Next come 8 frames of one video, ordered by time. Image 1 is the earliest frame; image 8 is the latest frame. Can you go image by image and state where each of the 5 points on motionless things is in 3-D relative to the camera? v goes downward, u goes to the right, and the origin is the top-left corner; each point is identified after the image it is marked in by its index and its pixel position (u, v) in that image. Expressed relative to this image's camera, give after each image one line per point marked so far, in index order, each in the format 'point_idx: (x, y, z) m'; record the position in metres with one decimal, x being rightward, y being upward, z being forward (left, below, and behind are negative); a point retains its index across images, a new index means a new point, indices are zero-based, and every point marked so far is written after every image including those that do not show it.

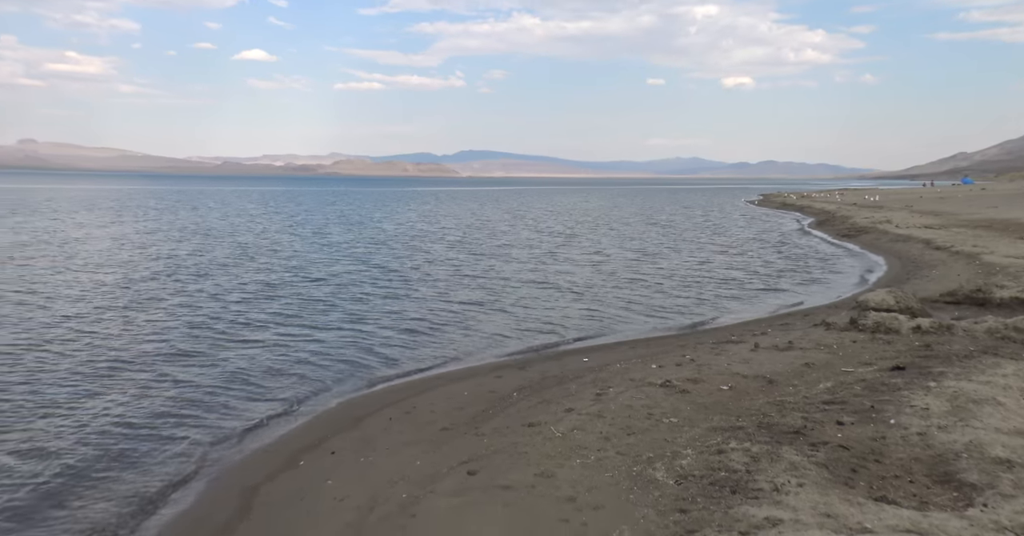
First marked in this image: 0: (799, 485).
0: (+3.9, -3.1, +7.9) m
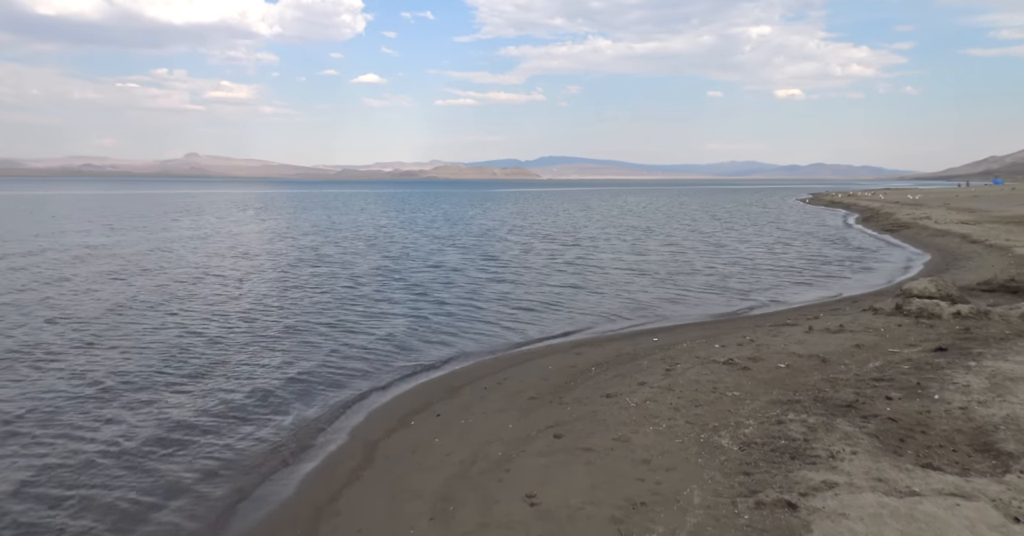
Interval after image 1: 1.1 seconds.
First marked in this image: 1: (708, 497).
0: (+5.3, -2.9, +8.9) m
1: (+2.8, -3.4, +8.3) m
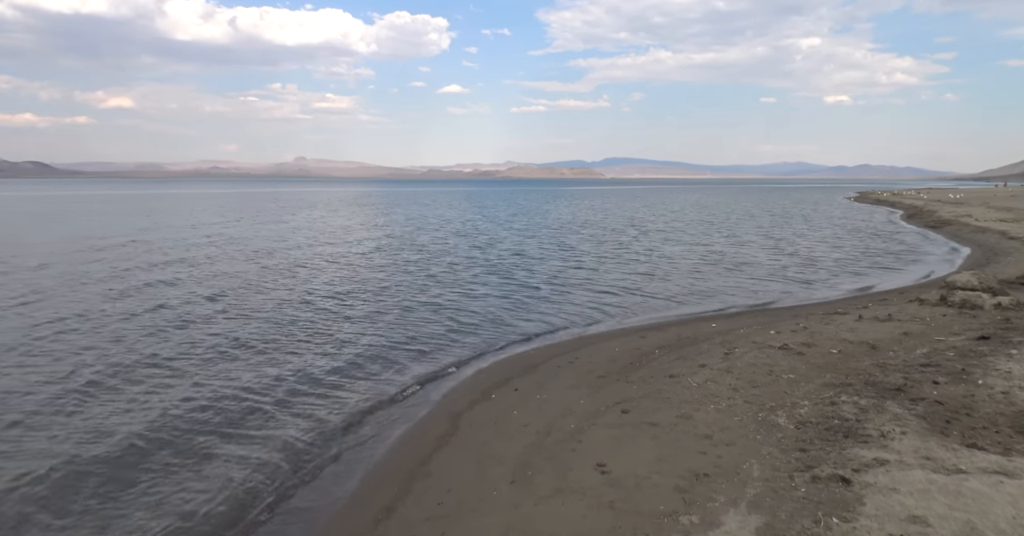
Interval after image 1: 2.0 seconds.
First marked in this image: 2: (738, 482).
0: (+6.5, -2.7, +9.6) m
1: (+4.0, -3.3, +9.1) m
2: (+3.5, -3.4, +8.9) m
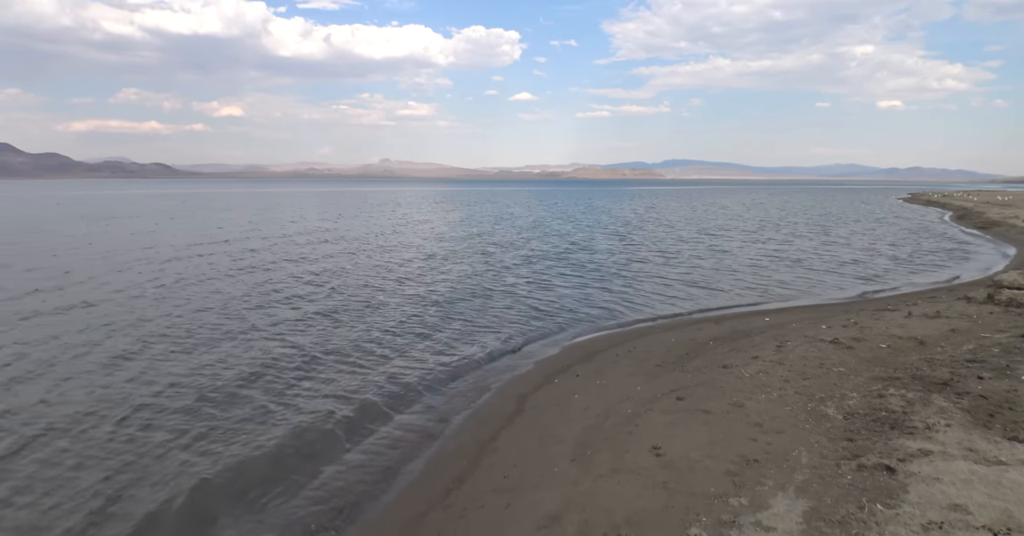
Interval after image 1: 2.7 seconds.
0: (+7.6, -2.7, +10.1) m
1: (+5.1, -3.2, +9.7) m
2: (+4.6, -3.3, +9.6) m
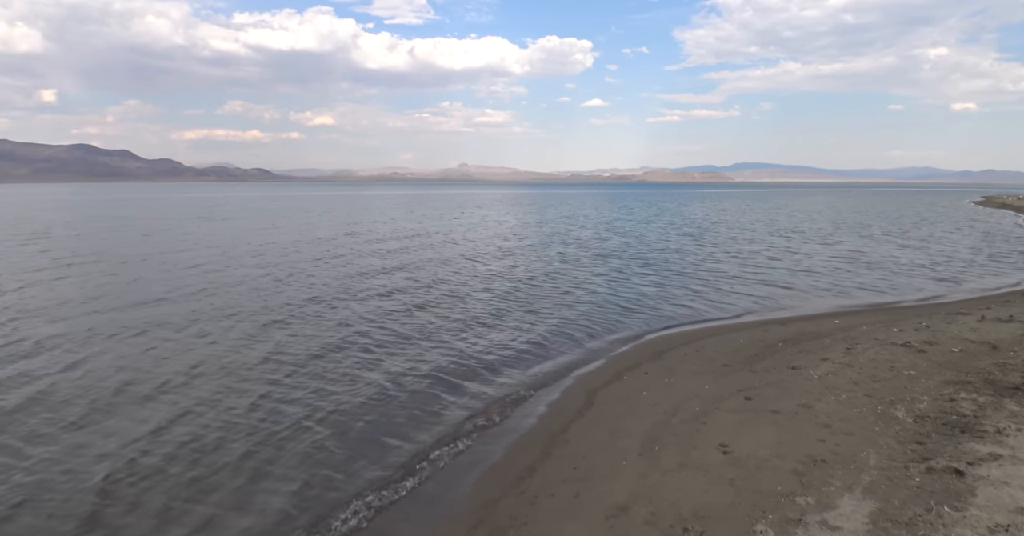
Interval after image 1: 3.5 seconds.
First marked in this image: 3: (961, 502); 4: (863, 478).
0: (+8.9, -2.8, +10.0) m
1: (+6.4, -3.3, +9.9) m
2: (+5.8, -3.4, +9.7) m
3: (+6.8, -3.5, +8.6) m
4: (+5.8, -3.4, +9.5) m
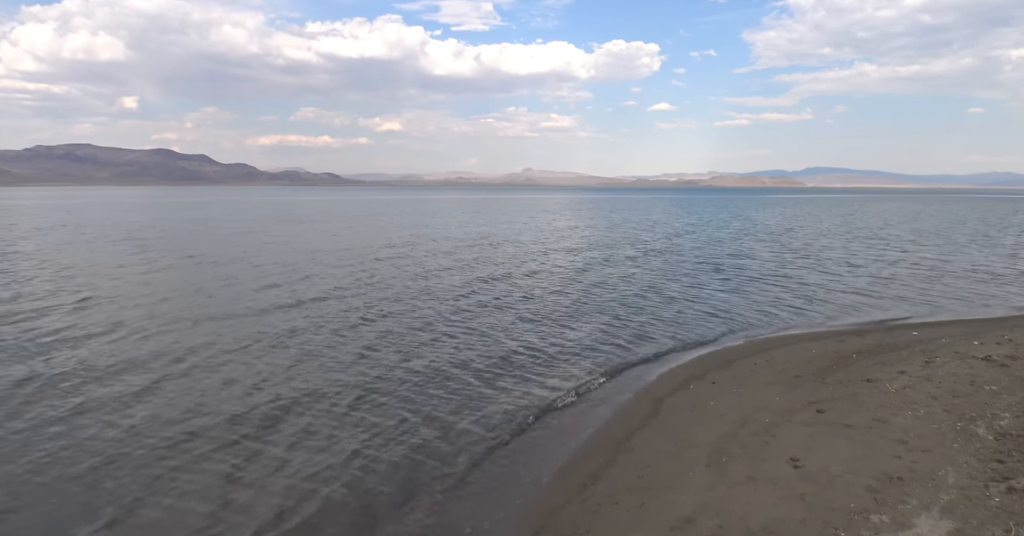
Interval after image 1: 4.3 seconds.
0: (+10.1, -3.0, +9.4) m
1: (+7.5, -3.4, +9.4) m
2: (+7.0, -3.5, +9.3) m
3: (+7.9, -3.6, +8.1) m
4: (+6.9, -3.6, +9.1) m
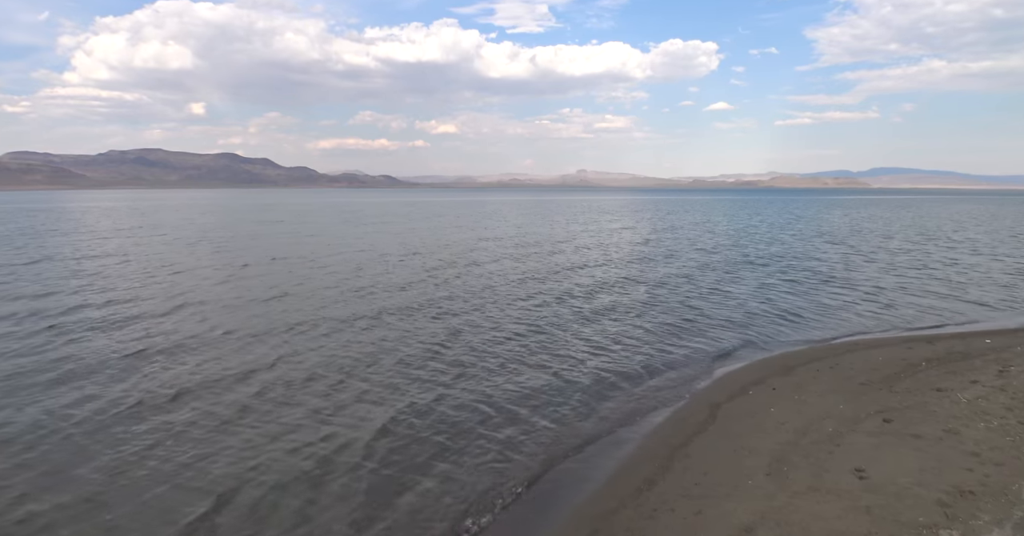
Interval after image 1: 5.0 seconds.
0: (+11.0, -3.1, +8.8) m
1: (+8.4, -3.5, +8.9) m
2: (+7.9, -3.6, +8.8) m
3: (+8.7, -3.7, +7.6) m
4: (+7.8, -3.7, +8.6) m
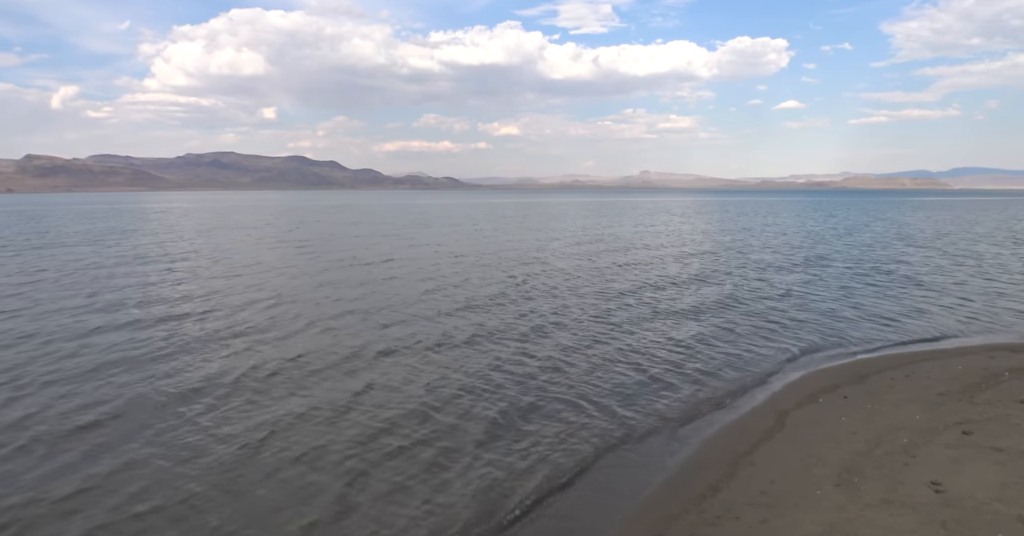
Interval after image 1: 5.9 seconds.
0: (+12.0, -3.2, +8.0) m
1: (+9.4, -3.6, +8.3) m
2: (+8.8, -3.7, +8.3) m
3: (+9.6, -3.8, +7.0) m
4: (+8.8, -3.8, +8.0) m
